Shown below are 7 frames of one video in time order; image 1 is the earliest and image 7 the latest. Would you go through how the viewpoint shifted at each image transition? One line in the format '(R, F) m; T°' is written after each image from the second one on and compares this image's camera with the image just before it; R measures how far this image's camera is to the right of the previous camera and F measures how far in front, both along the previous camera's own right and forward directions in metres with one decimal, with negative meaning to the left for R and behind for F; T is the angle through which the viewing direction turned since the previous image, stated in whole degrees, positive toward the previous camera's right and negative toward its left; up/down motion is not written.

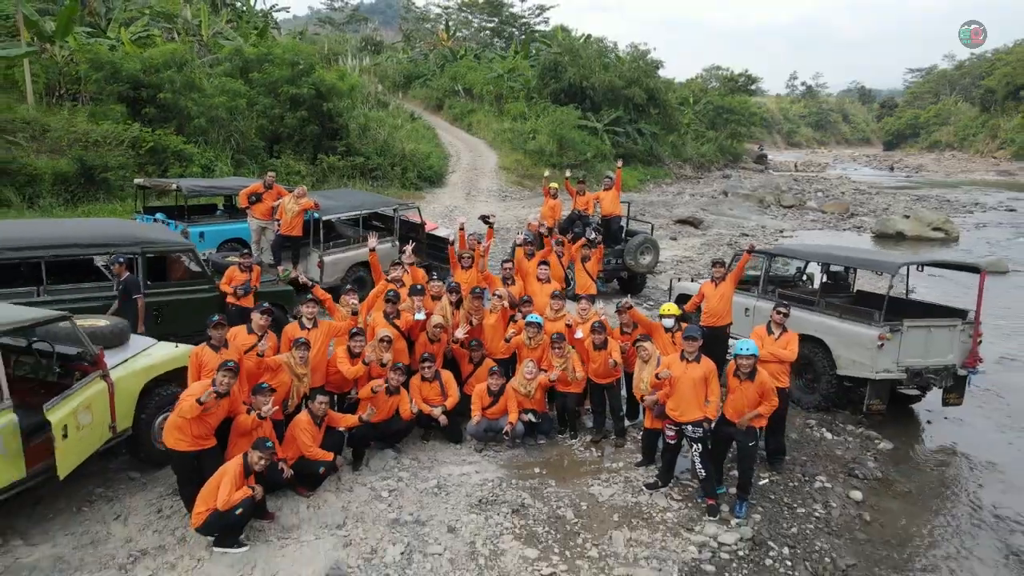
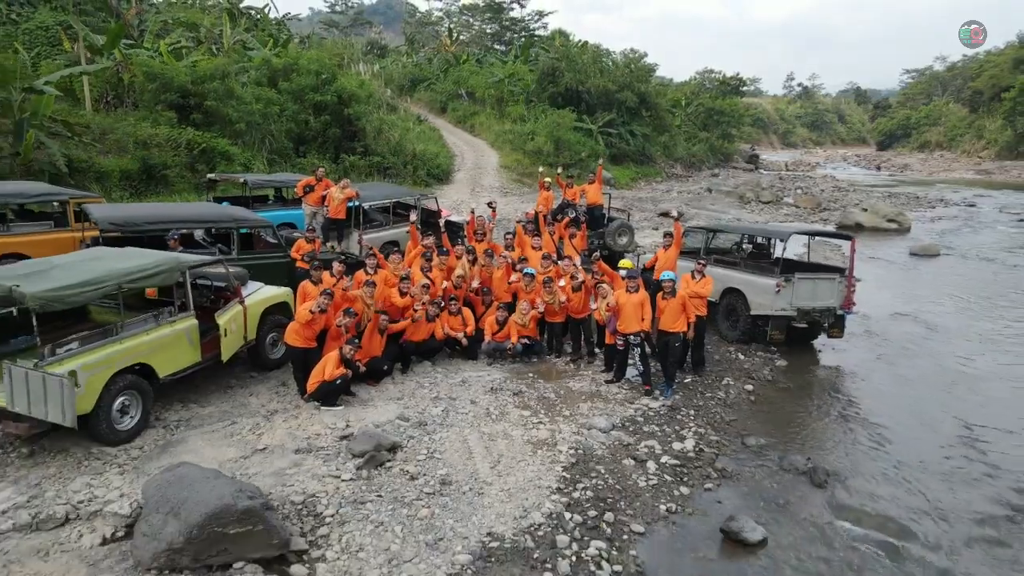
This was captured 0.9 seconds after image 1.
(0.0, -2.7) m; 0°
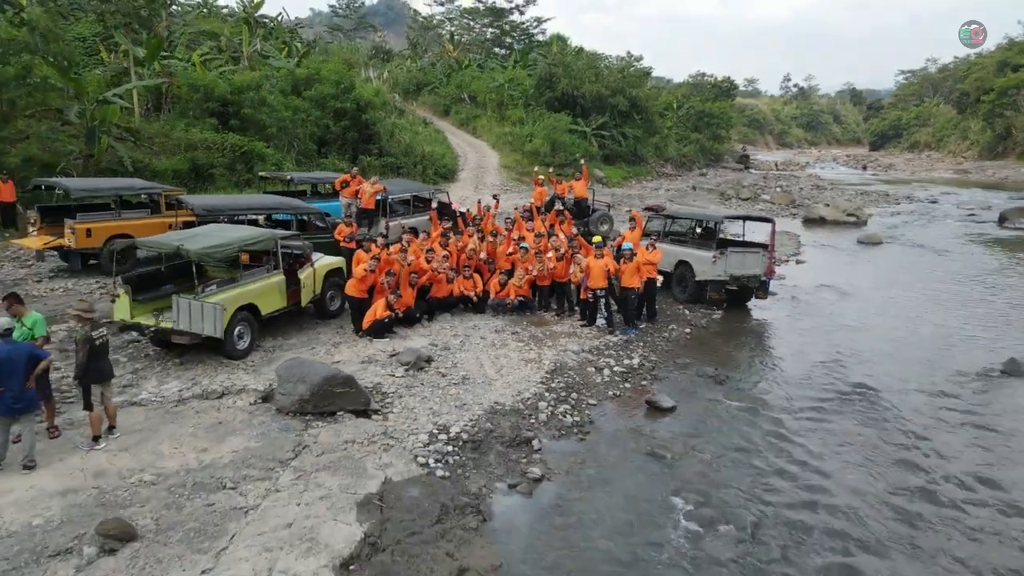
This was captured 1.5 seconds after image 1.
(0.0, -3.0) m; 0°
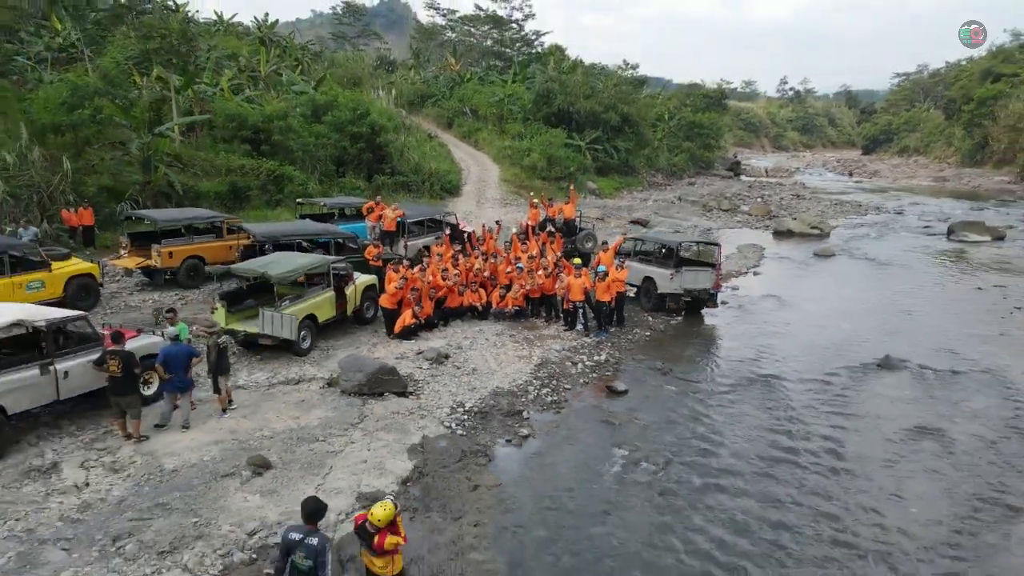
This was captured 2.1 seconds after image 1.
(0.0, -3.2) m; 0°
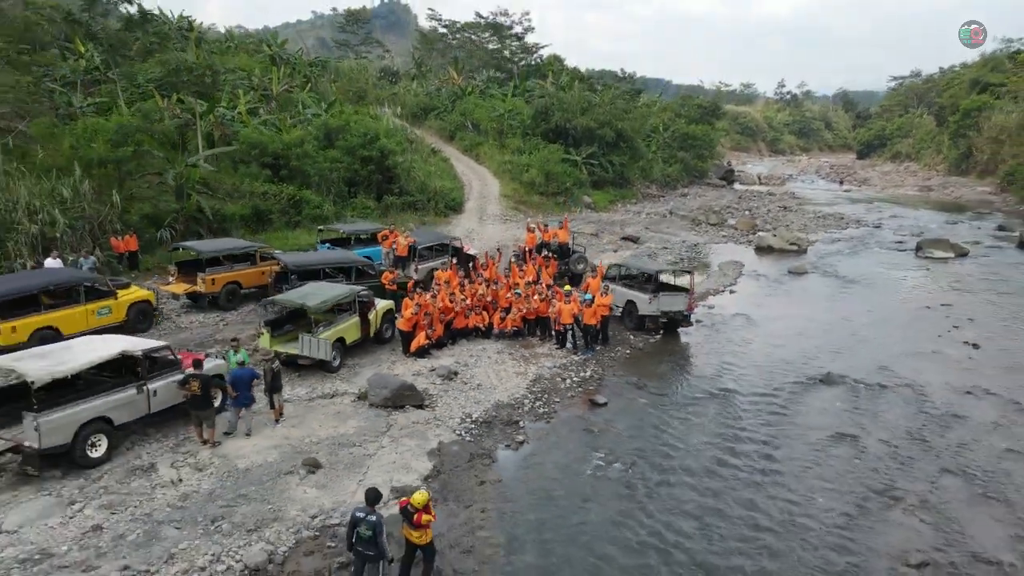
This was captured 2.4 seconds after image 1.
(0.0, -2.4) m; 0°
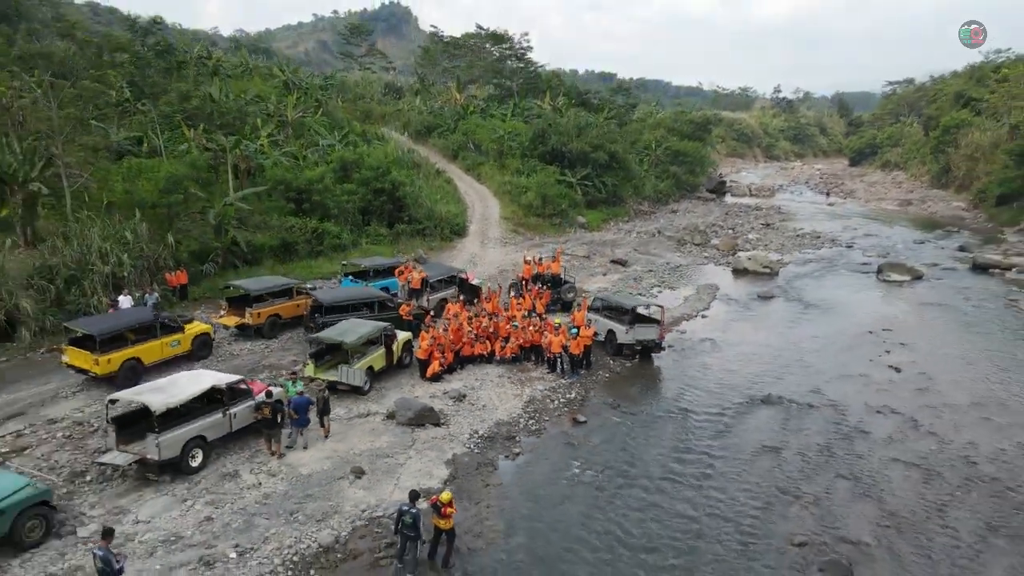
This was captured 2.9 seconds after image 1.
(0.0, -3.4) m; 0°
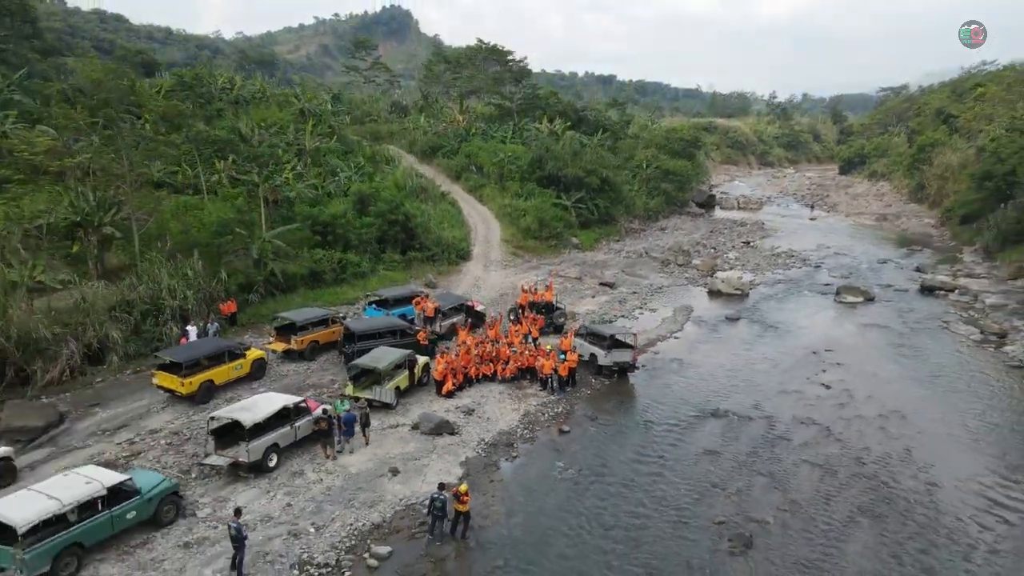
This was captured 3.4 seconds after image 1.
(0.0, -4.6) m; 0°
